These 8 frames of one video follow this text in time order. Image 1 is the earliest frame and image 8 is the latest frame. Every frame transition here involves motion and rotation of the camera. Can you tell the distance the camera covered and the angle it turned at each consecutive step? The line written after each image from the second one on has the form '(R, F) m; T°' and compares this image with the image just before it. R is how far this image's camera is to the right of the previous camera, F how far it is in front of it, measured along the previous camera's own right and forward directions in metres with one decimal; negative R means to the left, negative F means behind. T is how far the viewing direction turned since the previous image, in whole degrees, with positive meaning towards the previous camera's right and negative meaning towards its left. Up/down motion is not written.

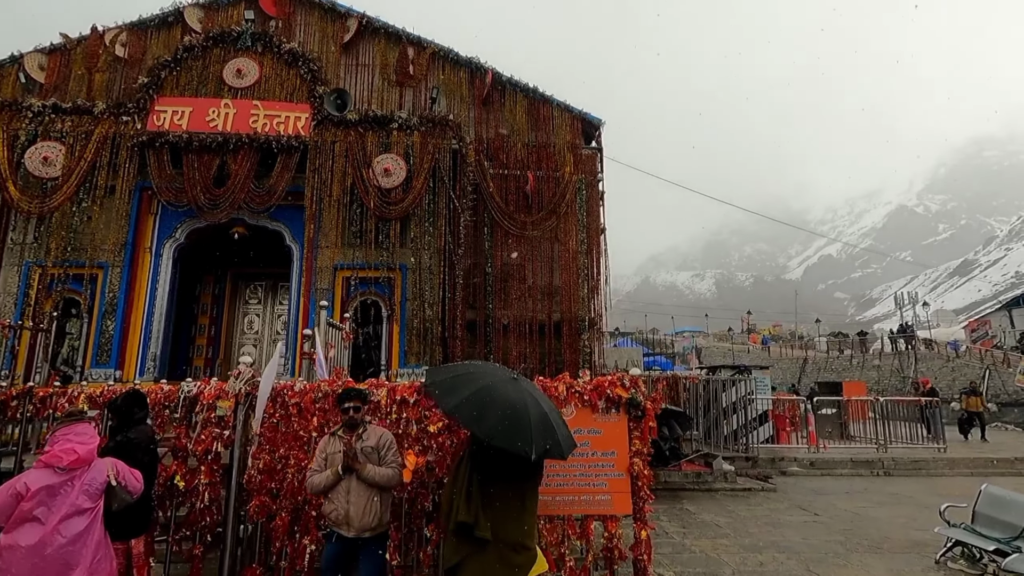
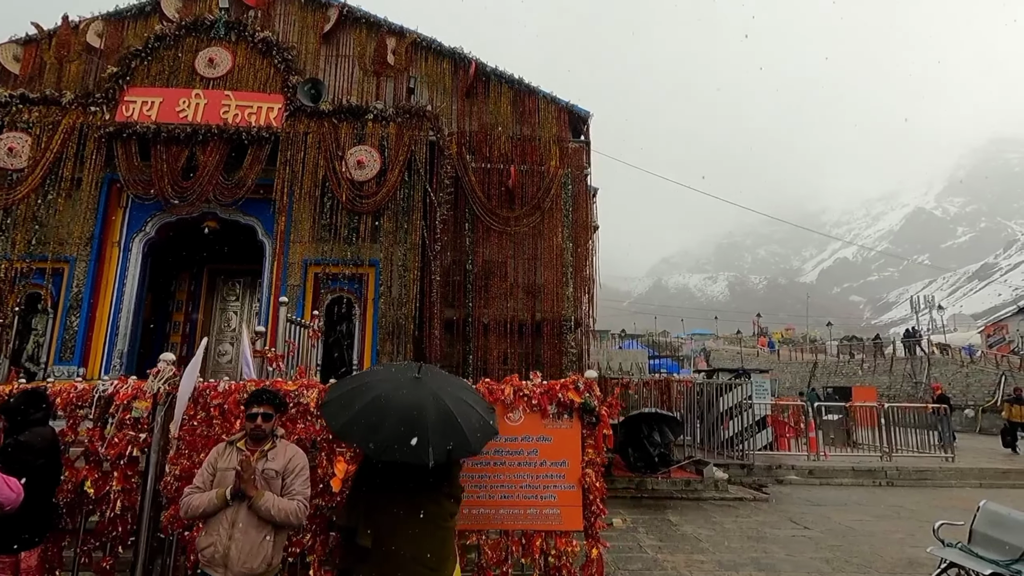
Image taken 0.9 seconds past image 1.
(+0.5, +0.4) m; -1°
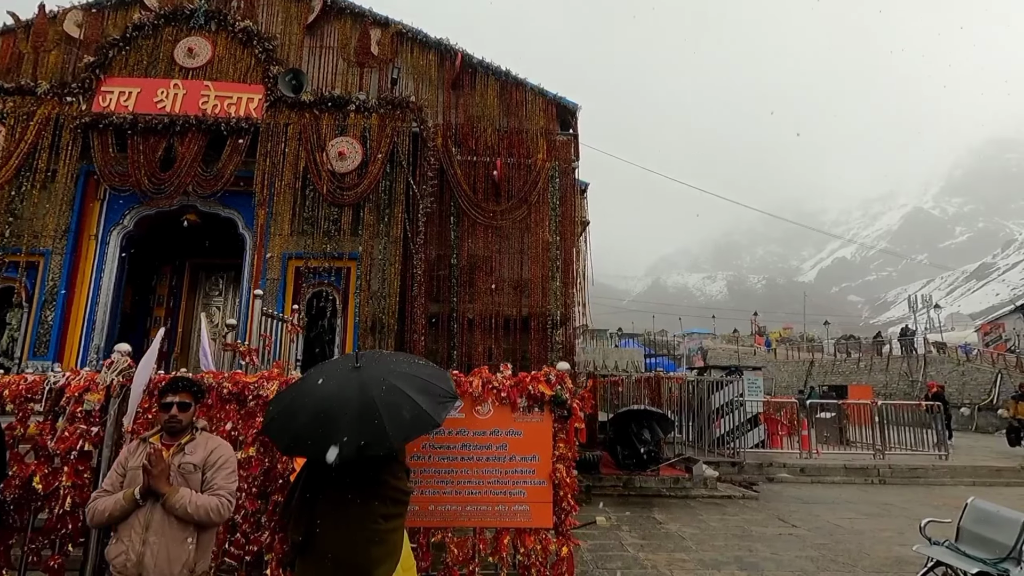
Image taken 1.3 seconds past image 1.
(+0.2, +0.2) m; 0°
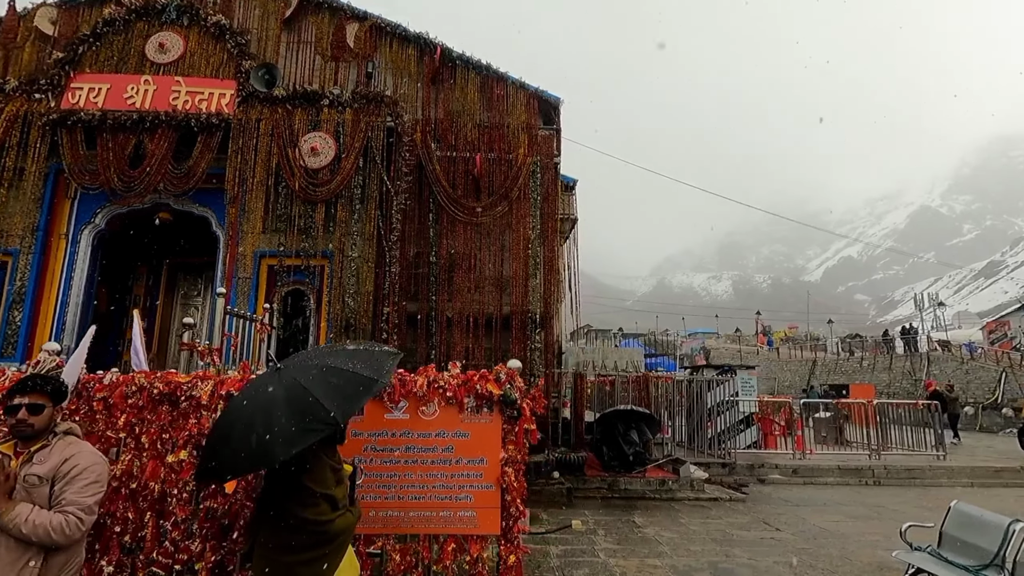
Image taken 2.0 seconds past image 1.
(+0.4, +0.2) m; -1°
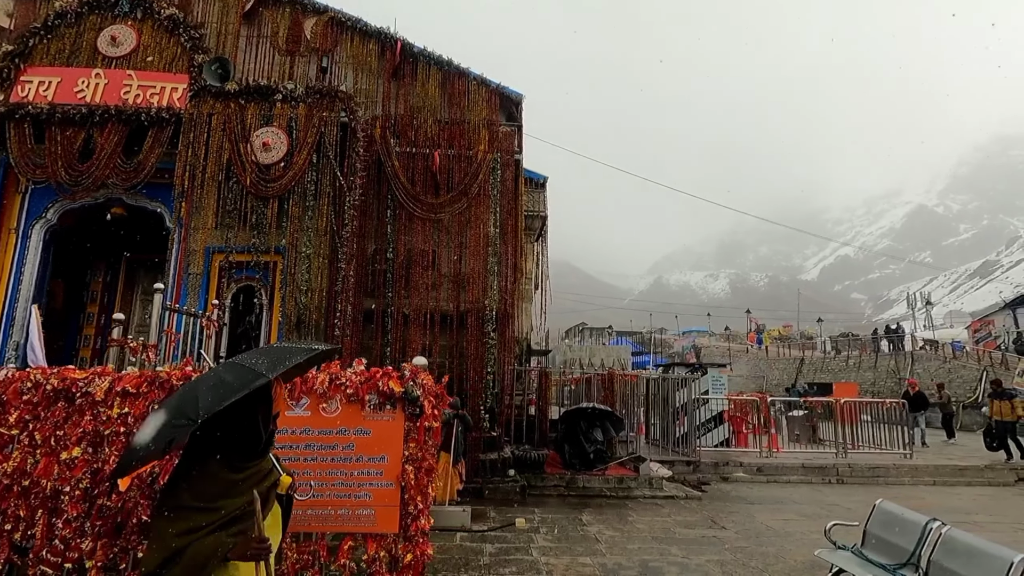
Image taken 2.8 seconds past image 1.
(+0.7, 0.0) m; 0°
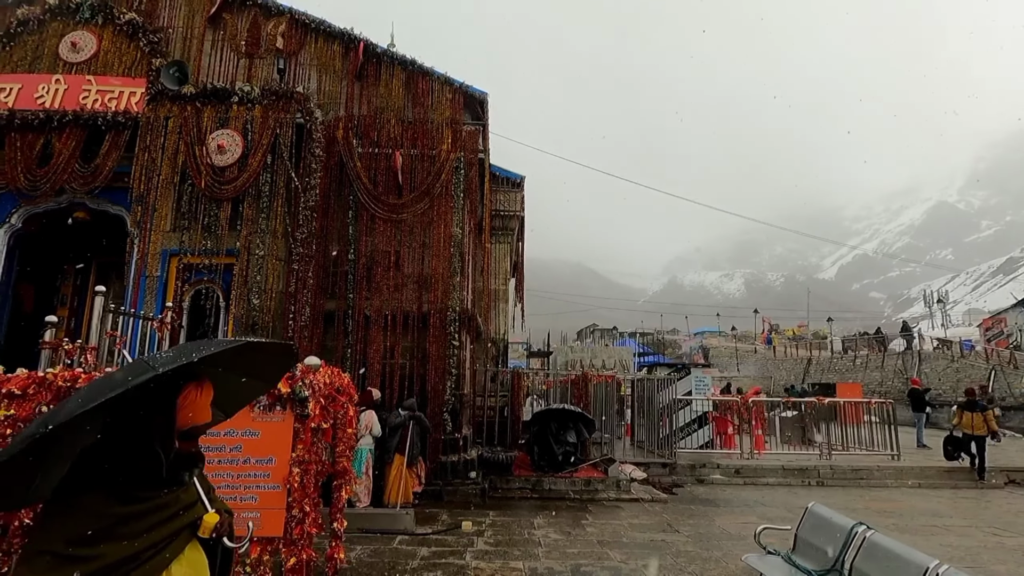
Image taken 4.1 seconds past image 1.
(+0.9, +0.1) m; -1°
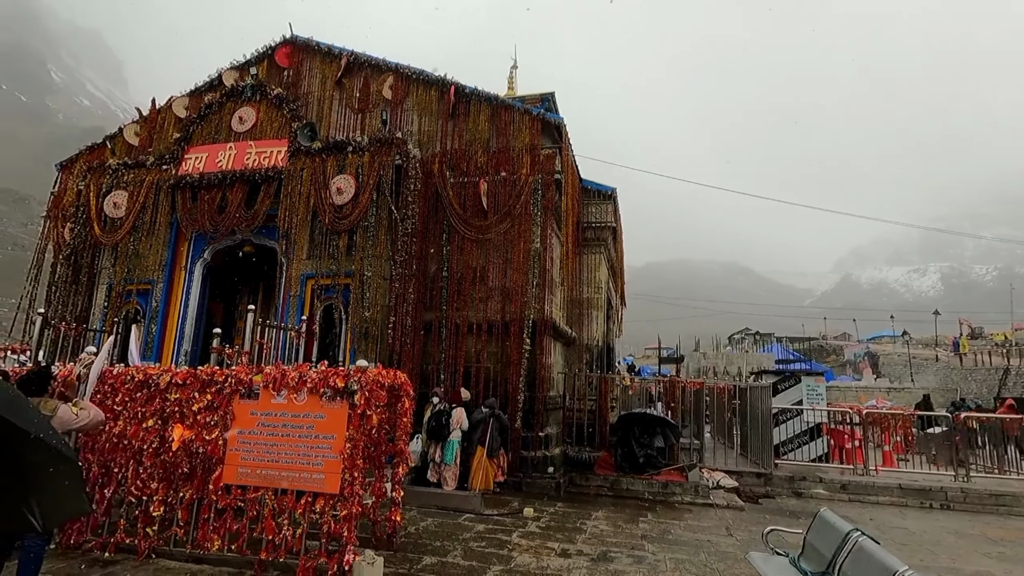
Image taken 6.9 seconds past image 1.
(+1.3, -0.7) m; -15°
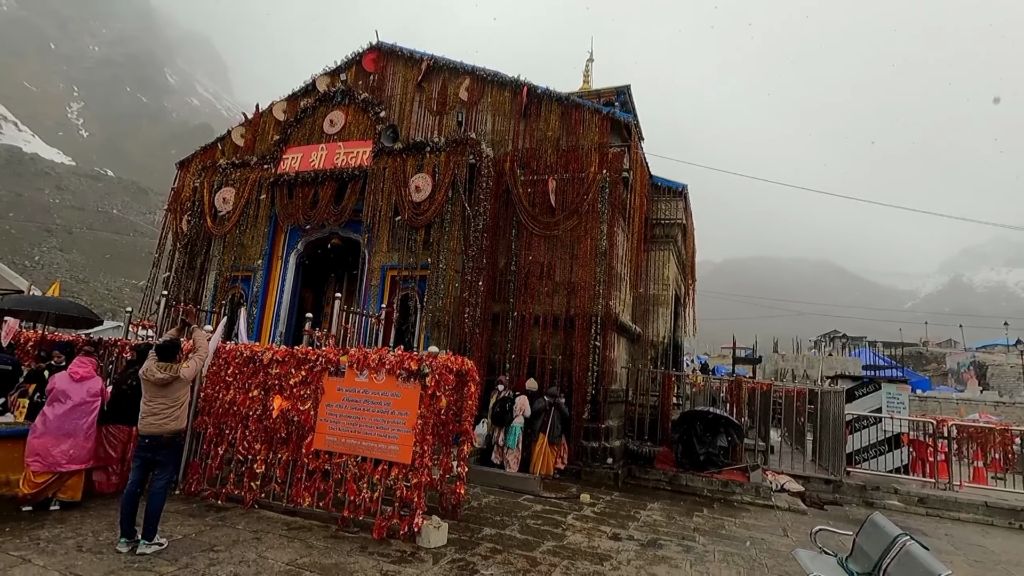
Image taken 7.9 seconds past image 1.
(+0.1, -0.4) m; -8°
